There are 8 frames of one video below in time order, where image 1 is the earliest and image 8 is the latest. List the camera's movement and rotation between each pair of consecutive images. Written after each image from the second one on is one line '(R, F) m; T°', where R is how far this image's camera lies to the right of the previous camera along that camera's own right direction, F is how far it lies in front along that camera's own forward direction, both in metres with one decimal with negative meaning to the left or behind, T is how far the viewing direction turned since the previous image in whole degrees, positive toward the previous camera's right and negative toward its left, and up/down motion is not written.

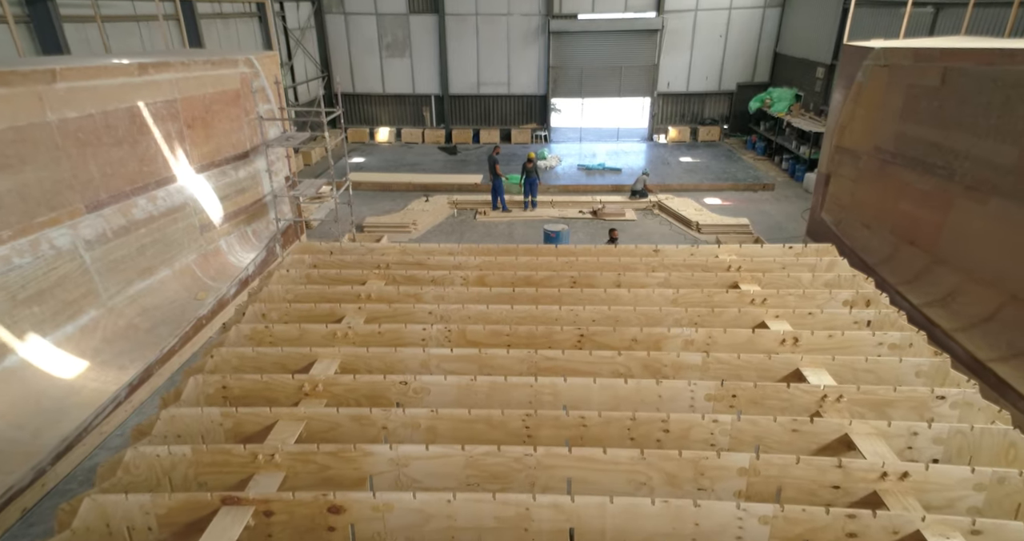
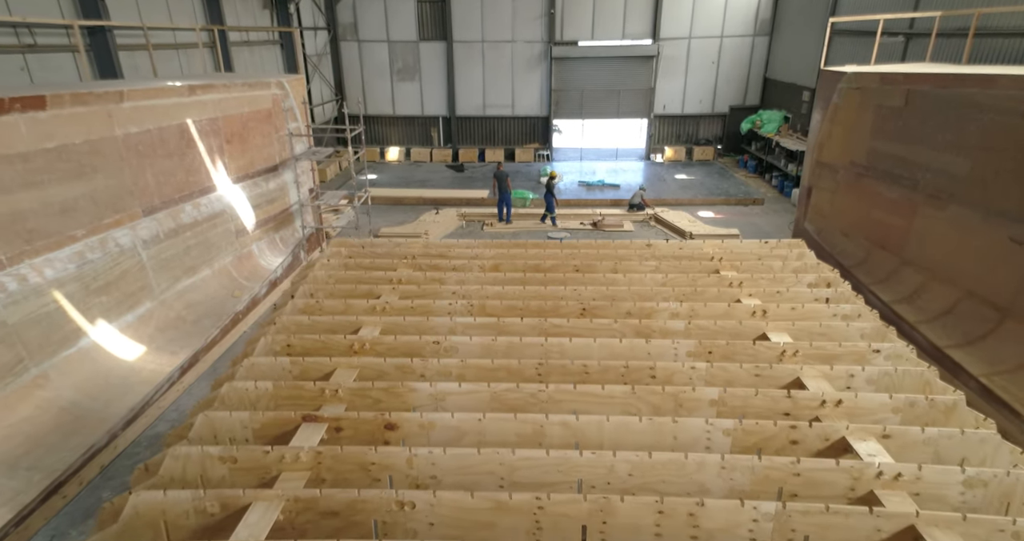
(-0.1, -0.7) m; 0°
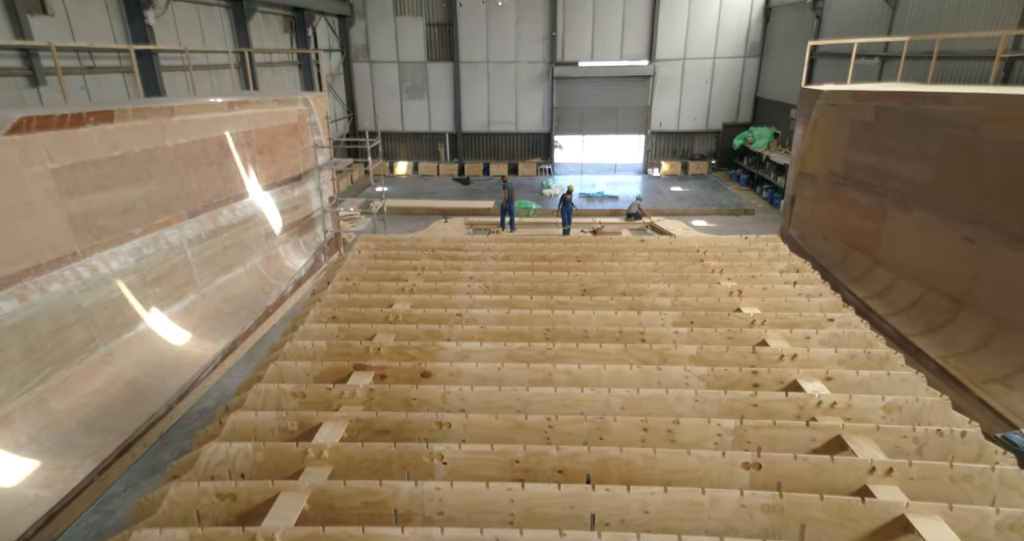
(-0.1, -0.7) m; 0°
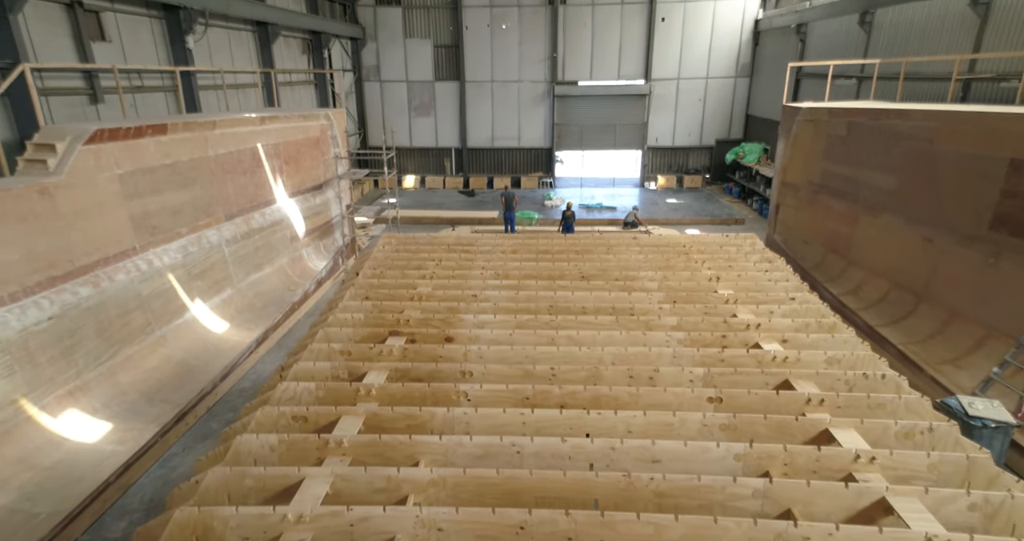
(-0.1, -0.8) m; 0°
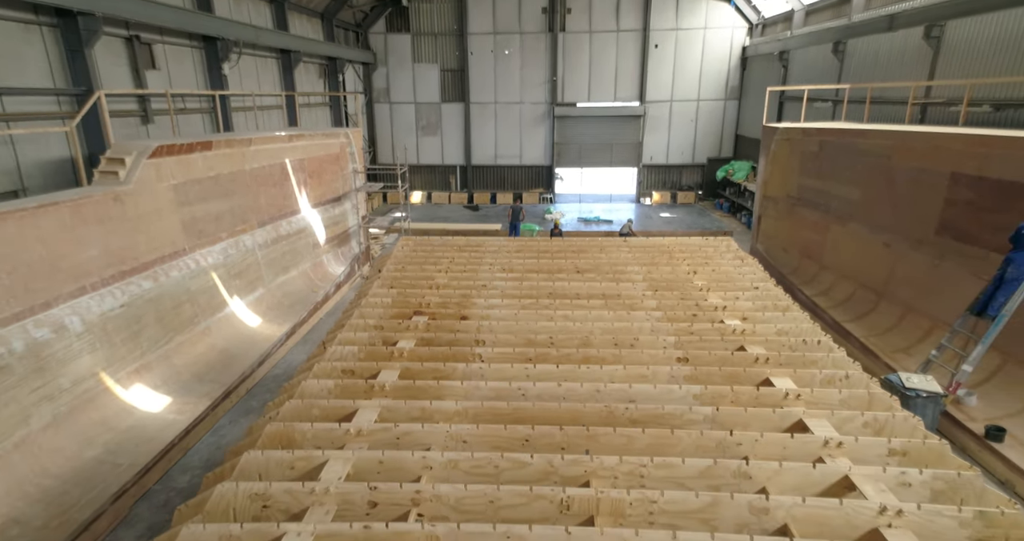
(0.0, -0.9) m; 0°
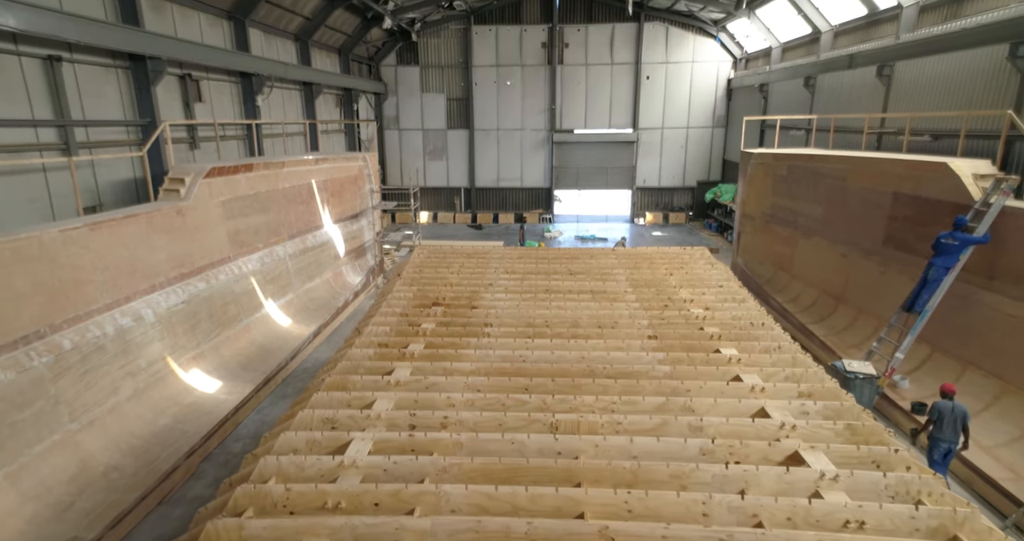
(0.0, -1.1) m; 0°
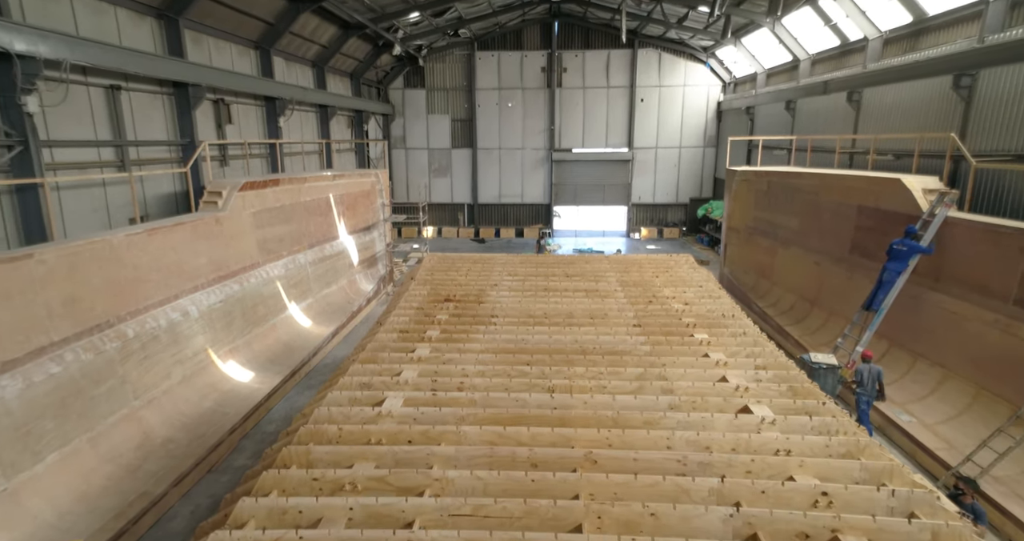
(0.0, -0.9) m; 0°
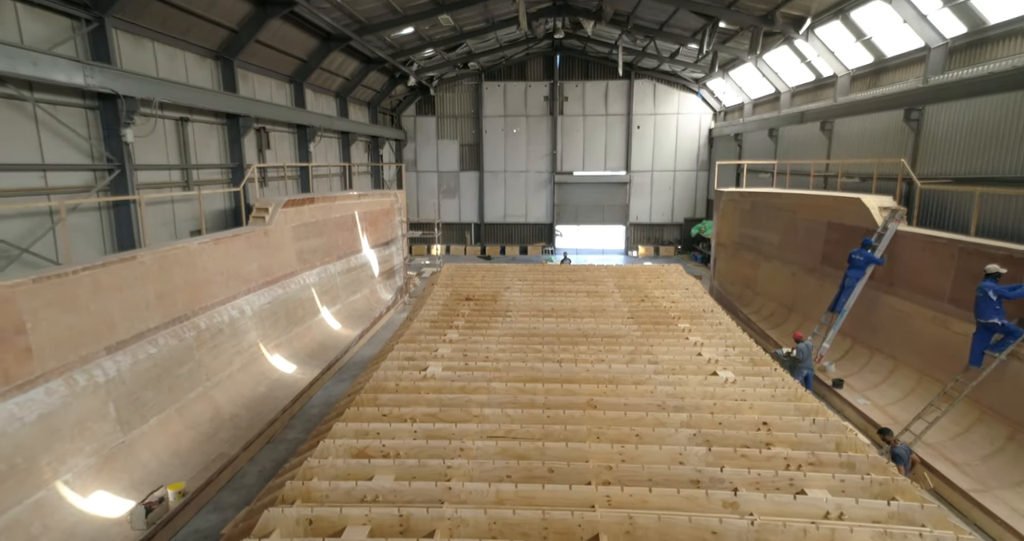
(-0.2, -1.2) m; 0°
